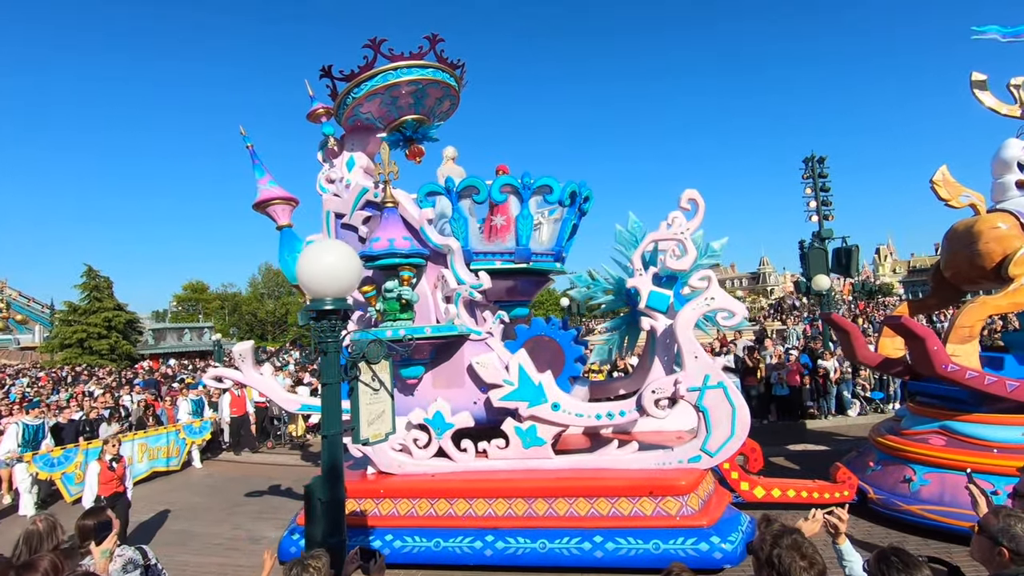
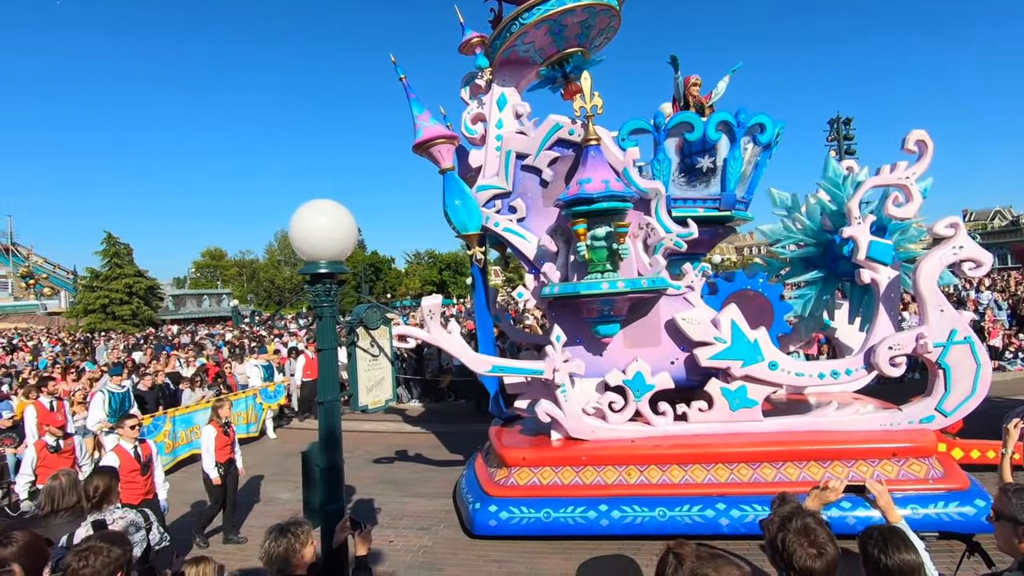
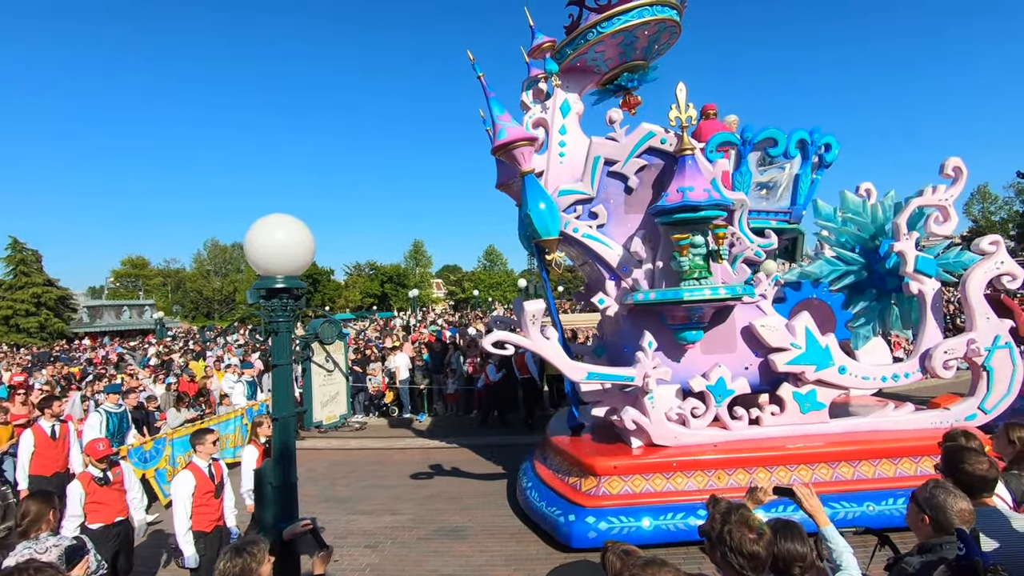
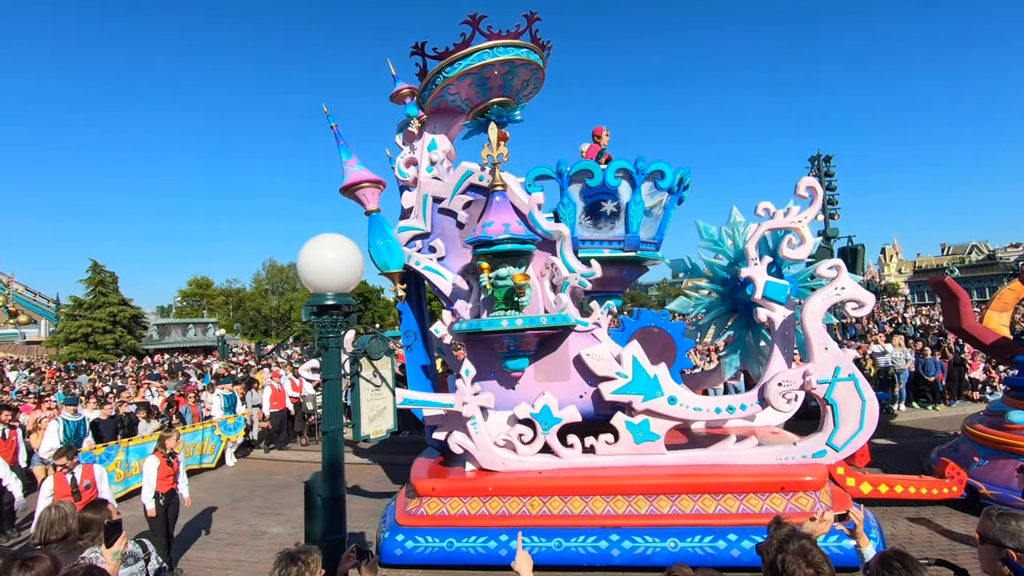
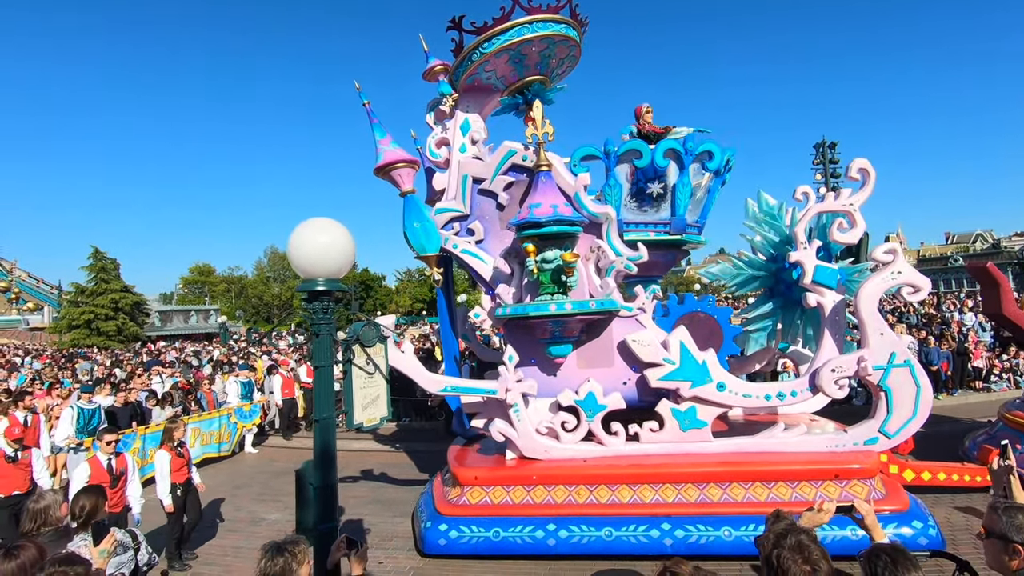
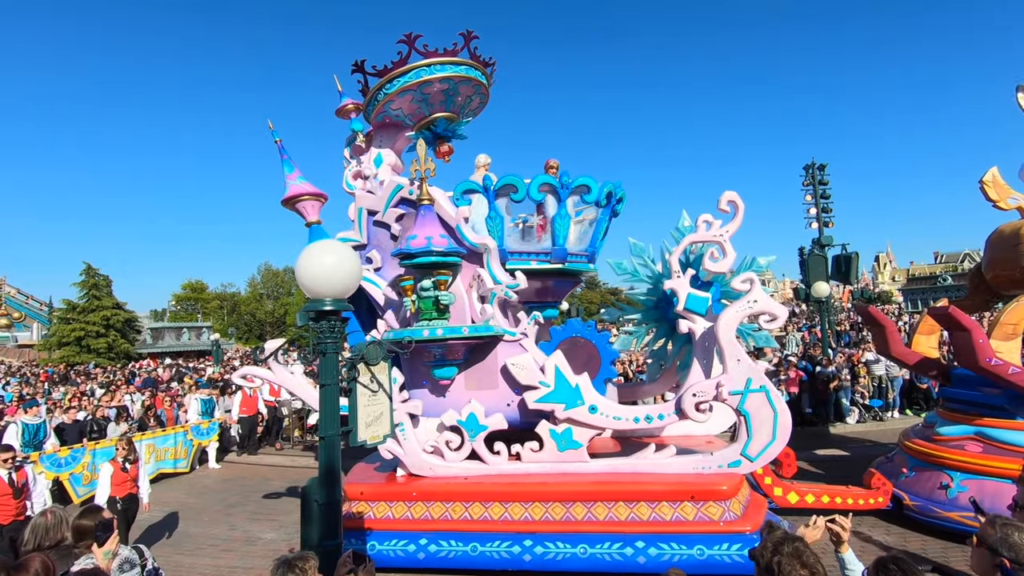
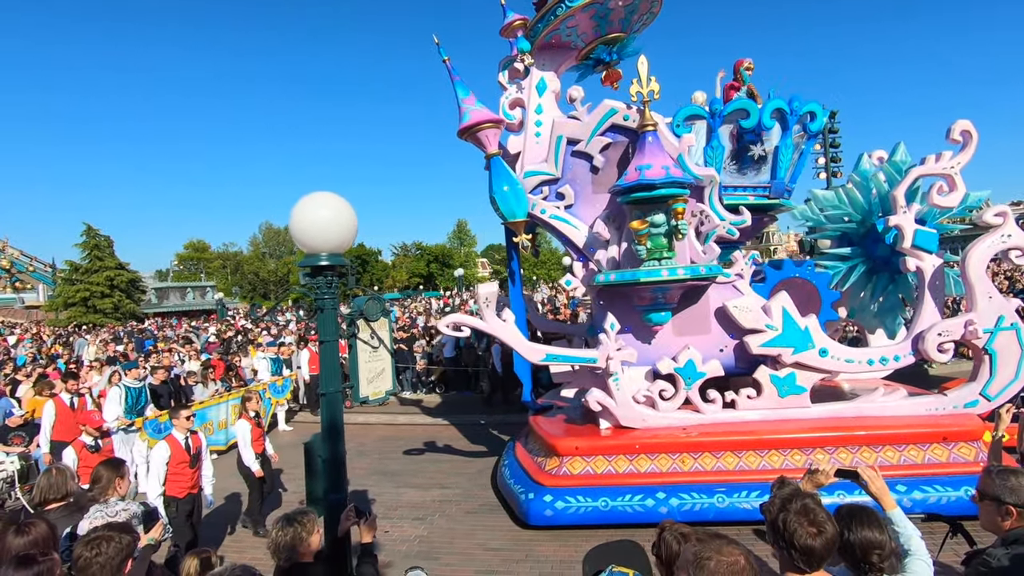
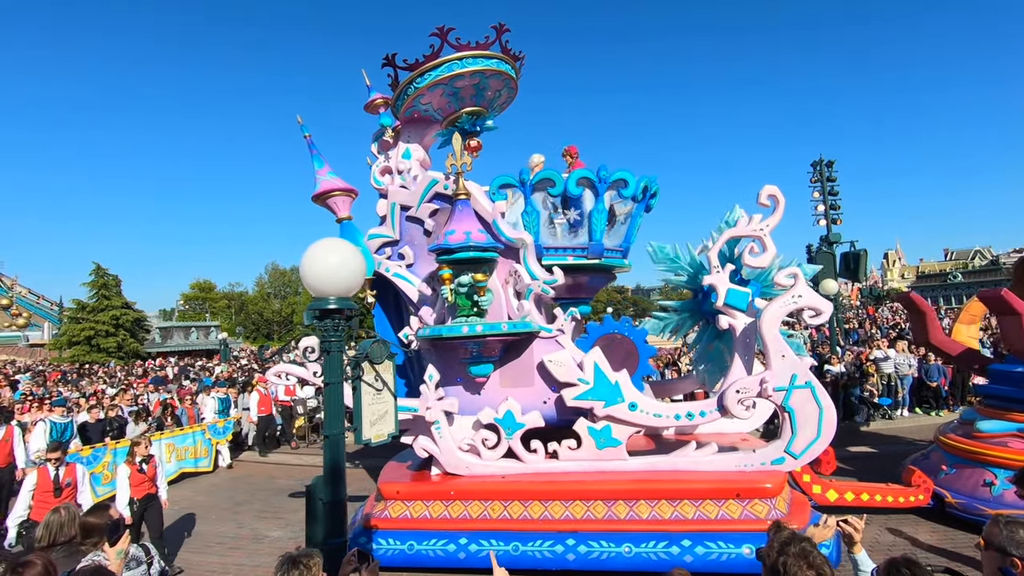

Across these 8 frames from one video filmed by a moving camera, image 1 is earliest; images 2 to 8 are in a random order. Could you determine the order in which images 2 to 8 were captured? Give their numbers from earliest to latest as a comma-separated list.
6, 8, 4, 5, 2, 7, 3
